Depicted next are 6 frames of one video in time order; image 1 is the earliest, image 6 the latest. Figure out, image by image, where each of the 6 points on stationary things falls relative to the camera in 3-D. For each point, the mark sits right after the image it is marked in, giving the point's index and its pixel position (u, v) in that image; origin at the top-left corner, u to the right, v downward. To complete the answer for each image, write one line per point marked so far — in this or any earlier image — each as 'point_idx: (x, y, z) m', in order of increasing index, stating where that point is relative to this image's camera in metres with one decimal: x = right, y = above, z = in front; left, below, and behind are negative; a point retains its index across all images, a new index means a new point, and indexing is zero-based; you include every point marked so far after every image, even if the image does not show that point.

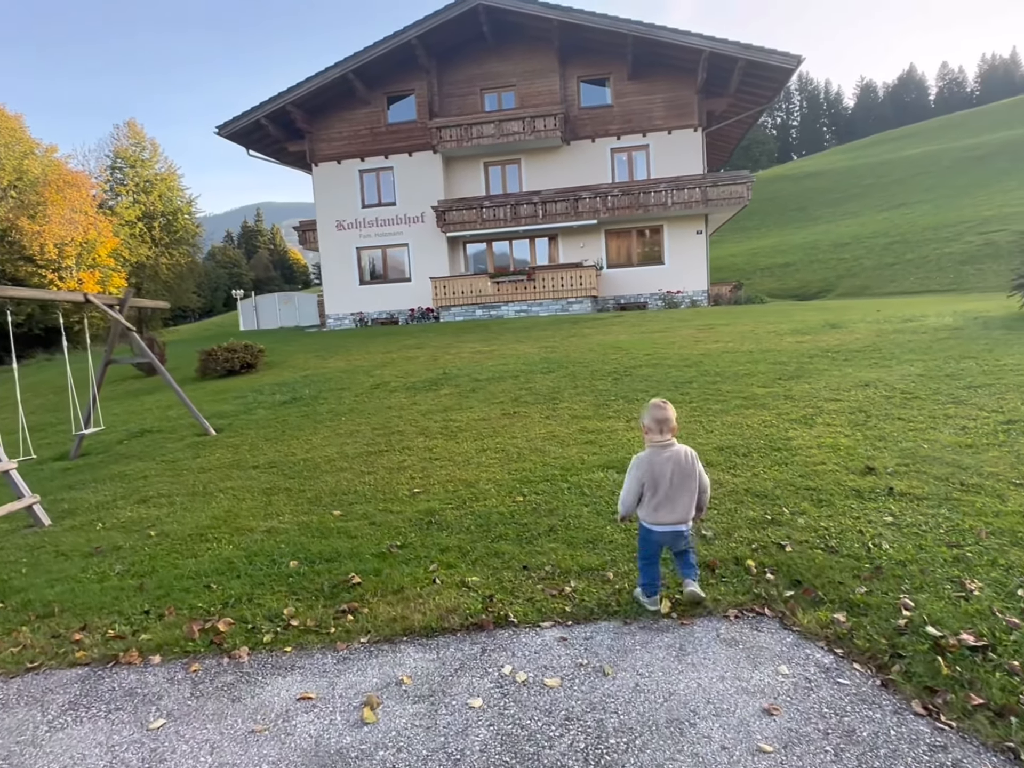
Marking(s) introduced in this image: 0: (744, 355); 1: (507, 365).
0: (+4.5, +0.6, +12.5) m
1: (-0.1, +0.4, +13.5) m
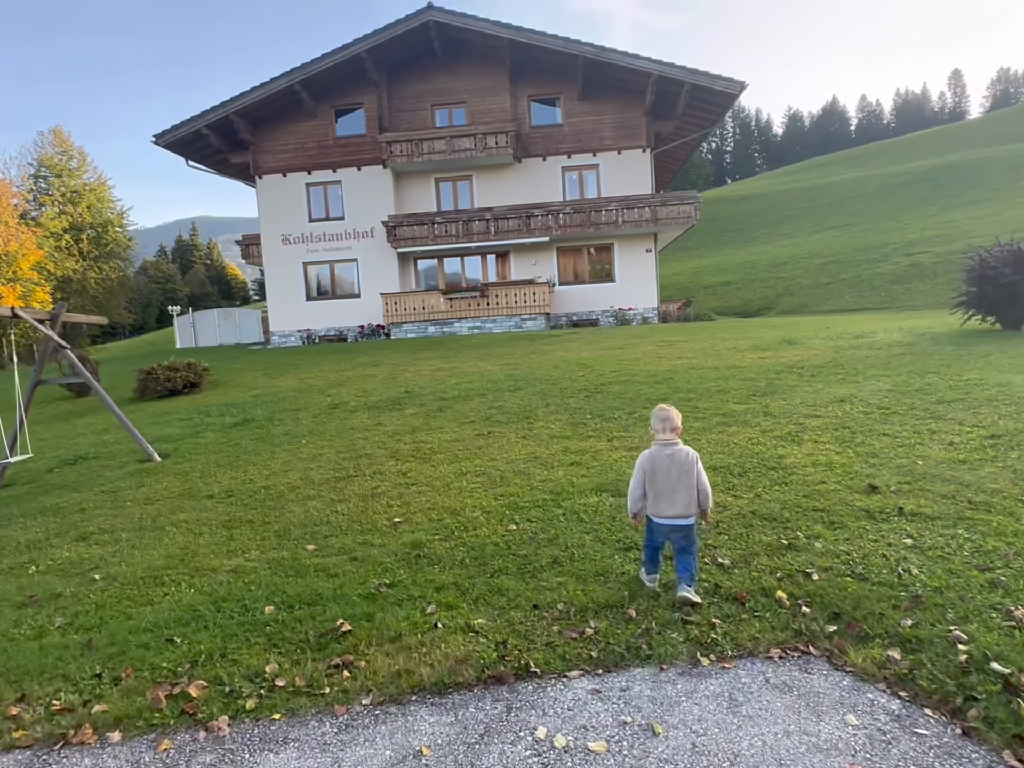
0: (+3.8, +0.2, +12.5) m
1: (-0.8, 0.0, +13.1) m
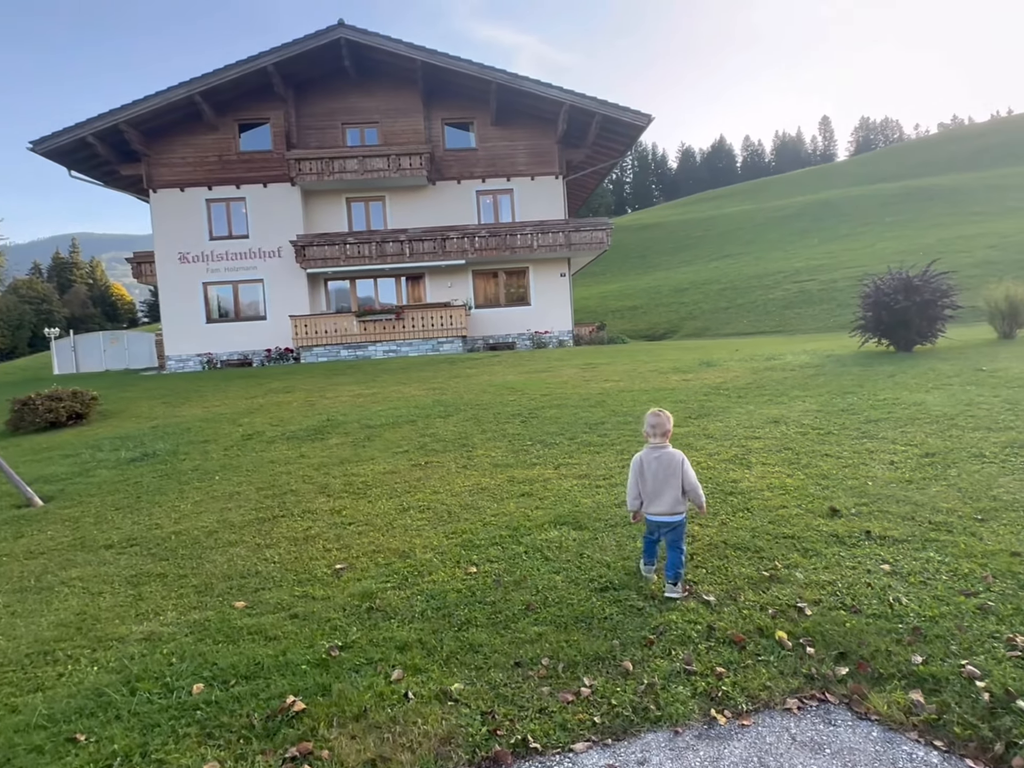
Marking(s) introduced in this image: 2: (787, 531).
0: (+2.5, -0.2, +12.6) m
1: (-2.2, -0.5, +12.5) m
2: (+2.2, -1.2, +5.2) m
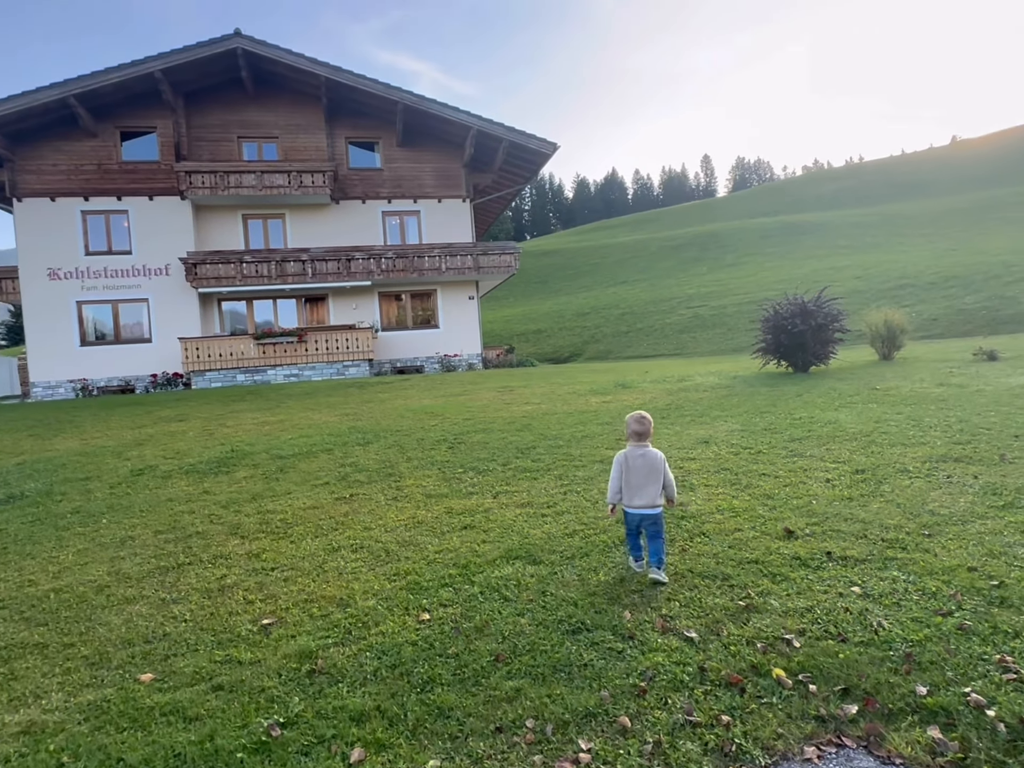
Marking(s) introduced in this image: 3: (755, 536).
0: (+1.0, -0.6, +12.4) m
1: (-3.7, -1.0, +11.6) m
2: (+1.9, -1.3, +5.0) m
3: (+2.0, -1.3, +5.4) m
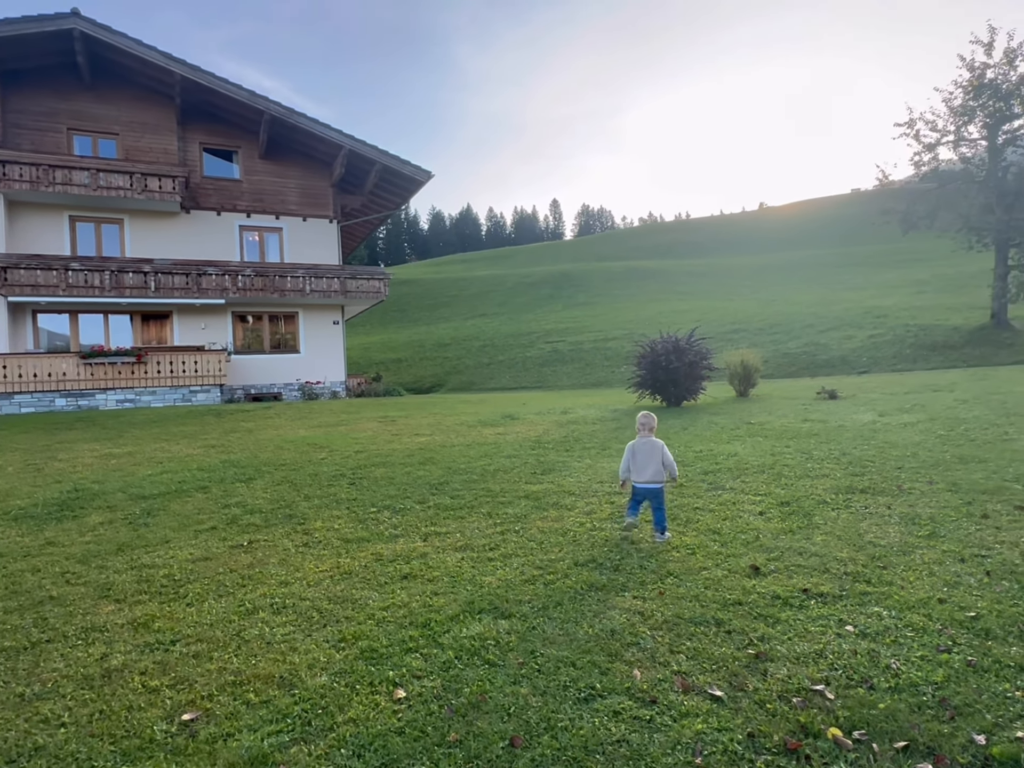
0: (-0.9, -1.2, +11.8) m
1: (-5.2, -1.4, +10.0) m
2: (+1.6, -1.6, +4.8) m
3: (+1.7, -1.6, +5.3) m
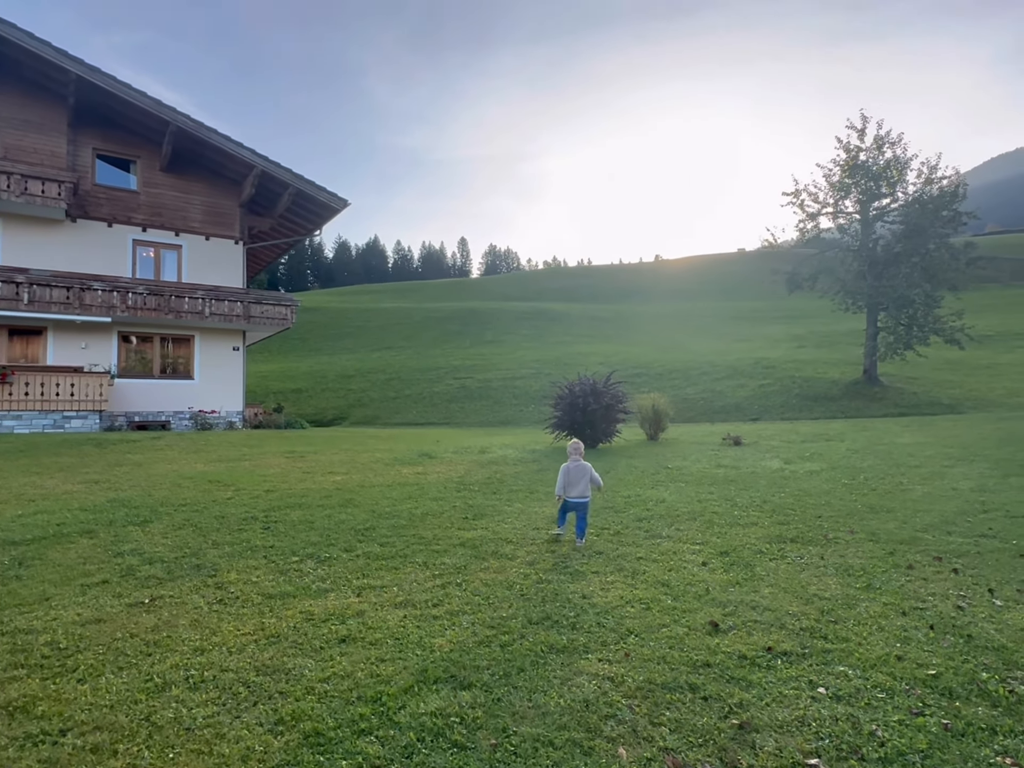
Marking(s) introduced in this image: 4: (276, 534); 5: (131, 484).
0: (-2.2, -1.8, +11.2) m
1: (-6.2, -1.7, +8.7) m
2: (+1.3, -2.0, +4.6) m
3: (+1.4, -2.0, +5.1) m
4: (-2.9, -1.8, +8.0) m
5: (-6.4, -1.7, +11.1) m
